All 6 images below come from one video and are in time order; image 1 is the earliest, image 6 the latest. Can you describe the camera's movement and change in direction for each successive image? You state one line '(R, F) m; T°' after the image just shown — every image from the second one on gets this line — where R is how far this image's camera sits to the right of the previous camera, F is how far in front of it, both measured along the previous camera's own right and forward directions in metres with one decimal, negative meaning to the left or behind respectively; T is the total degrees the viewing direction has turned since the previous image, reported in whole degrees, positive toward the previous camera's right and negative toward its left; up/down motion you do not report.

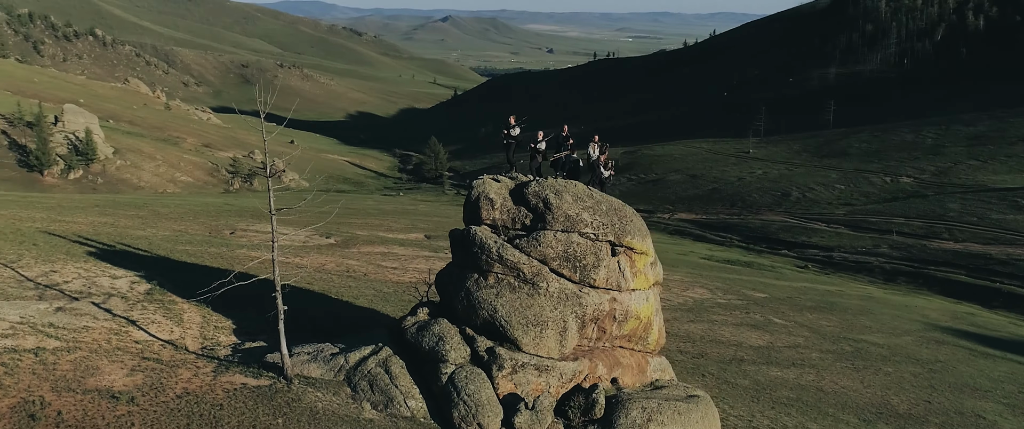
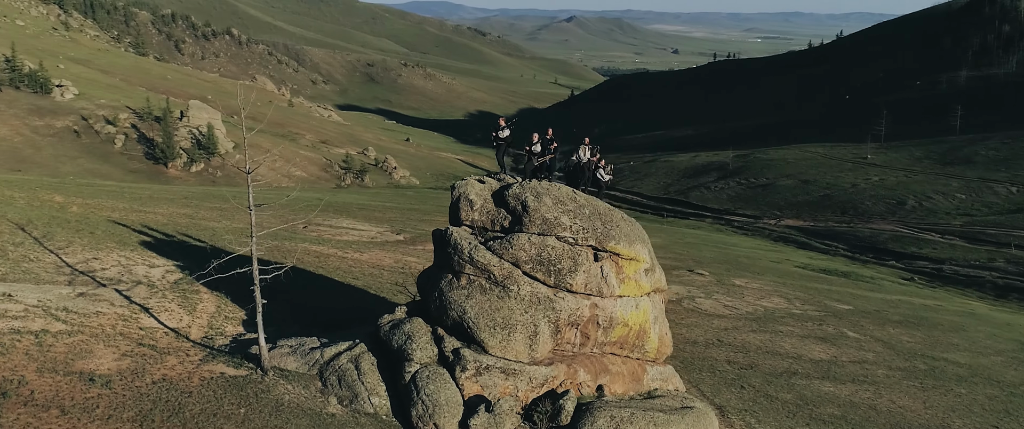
(+3.0, +0.3) m; -7°
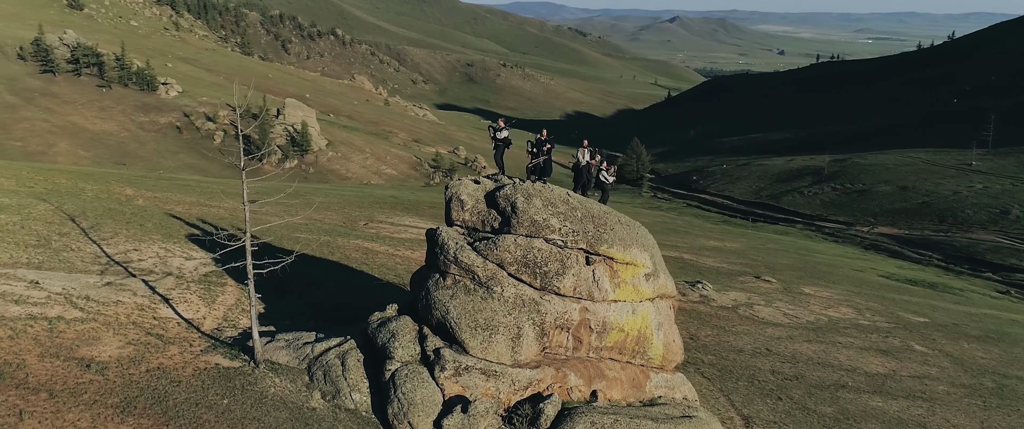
(+2.3, +0.2) m; -6°
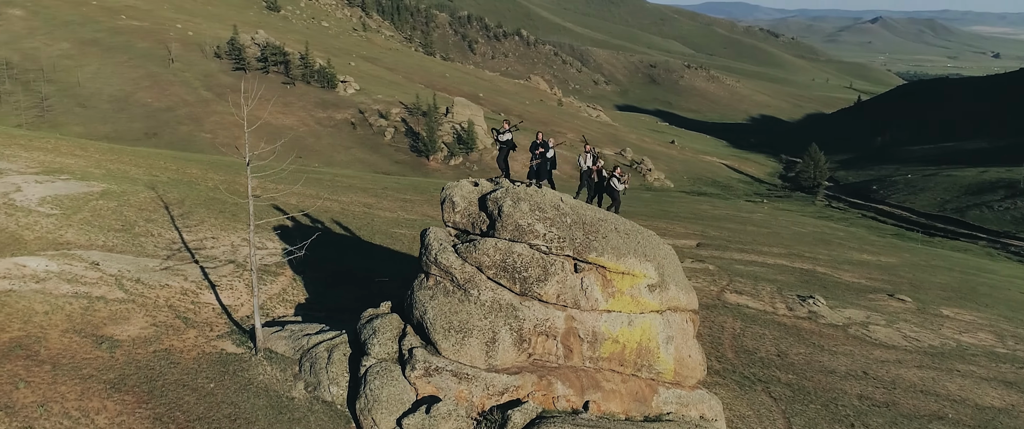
(+4.0, +0.6) m; -11°
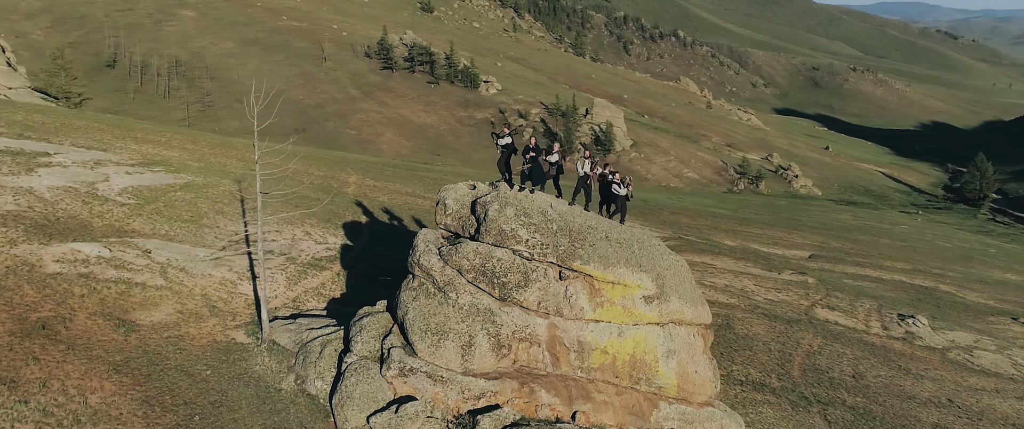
(+3.5, +0.4) m; -9°
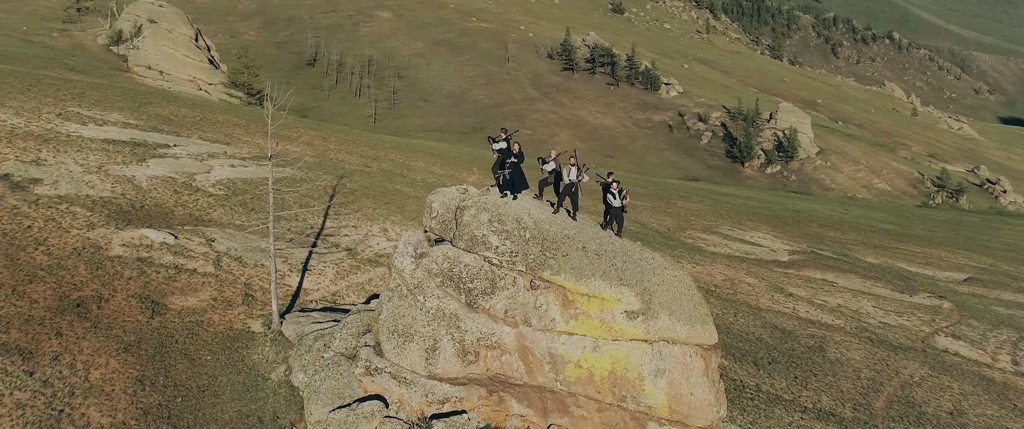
(+4.5, +0.7) m; -12°
